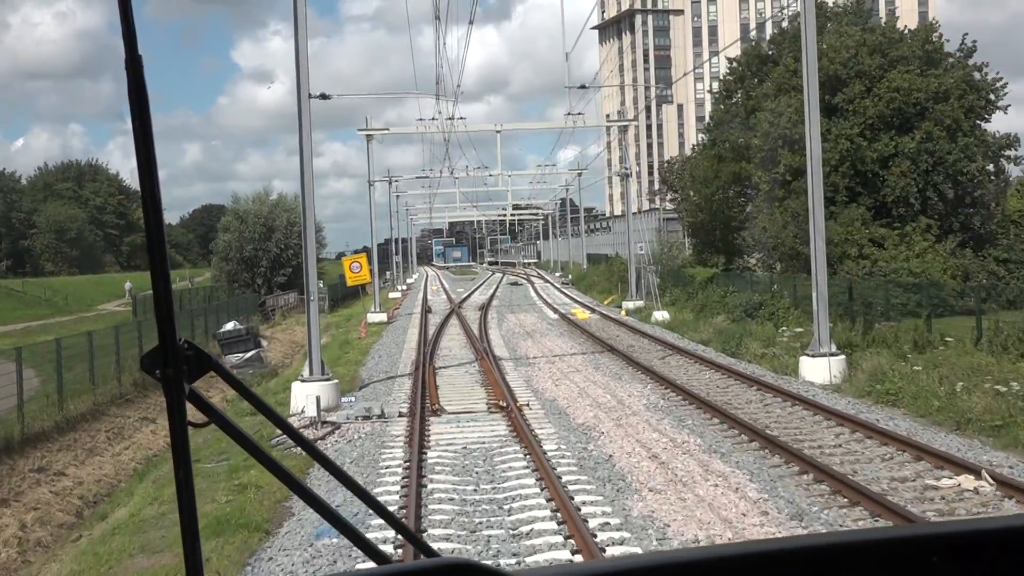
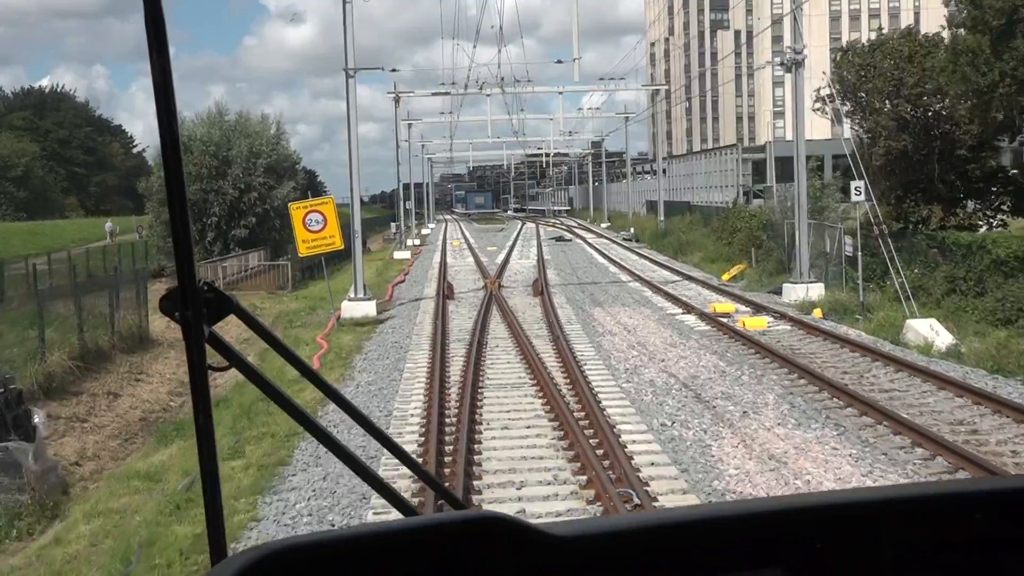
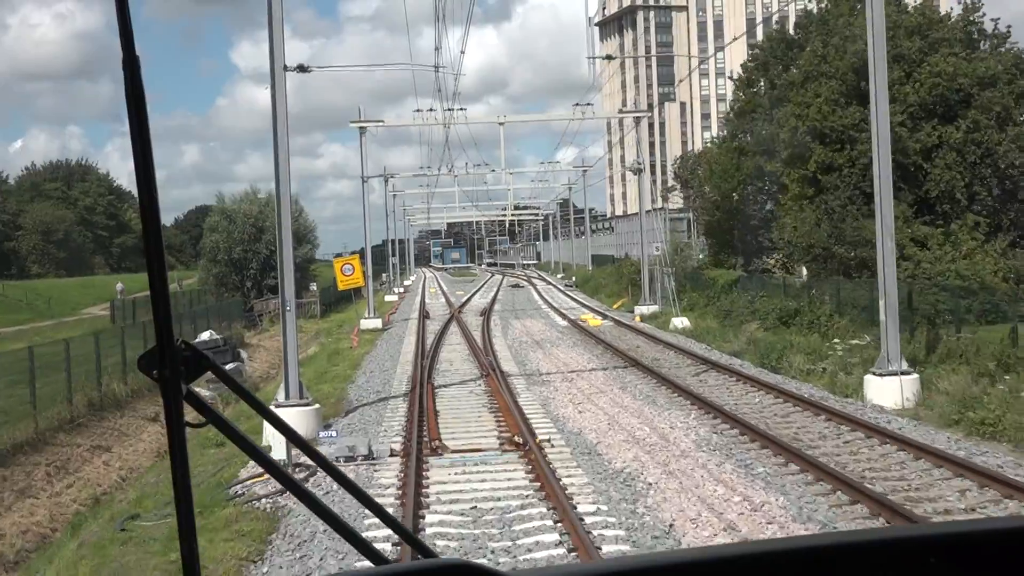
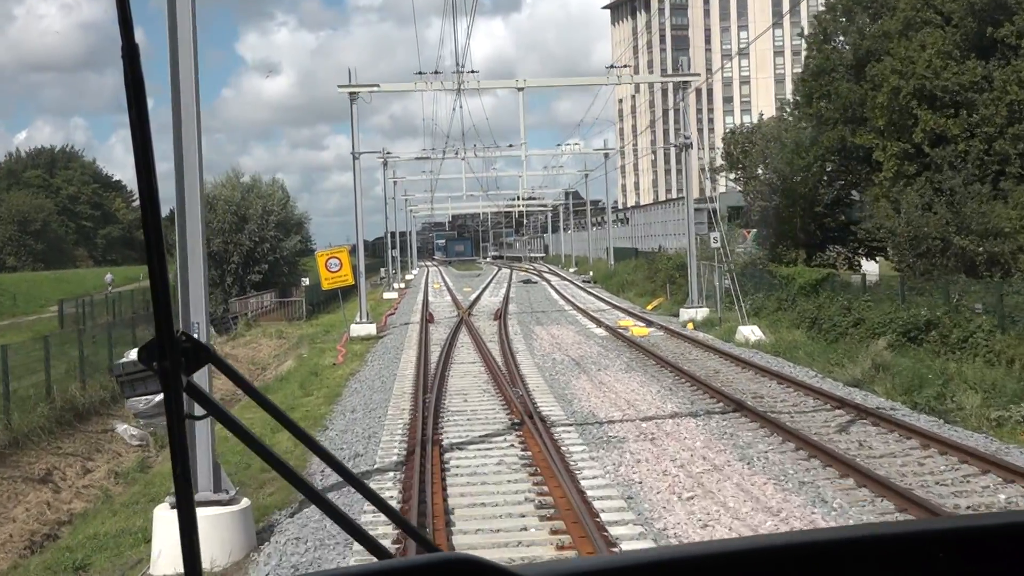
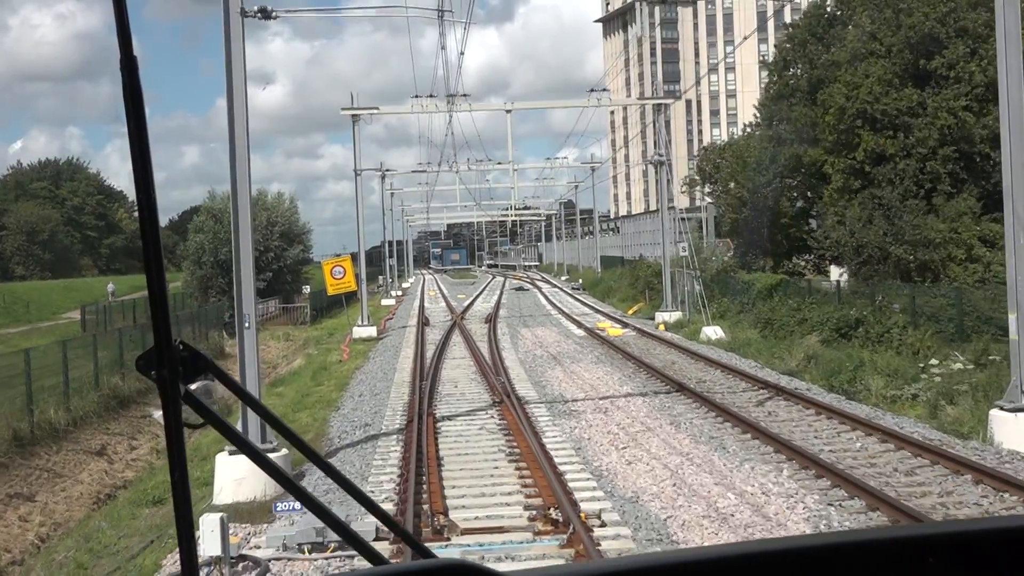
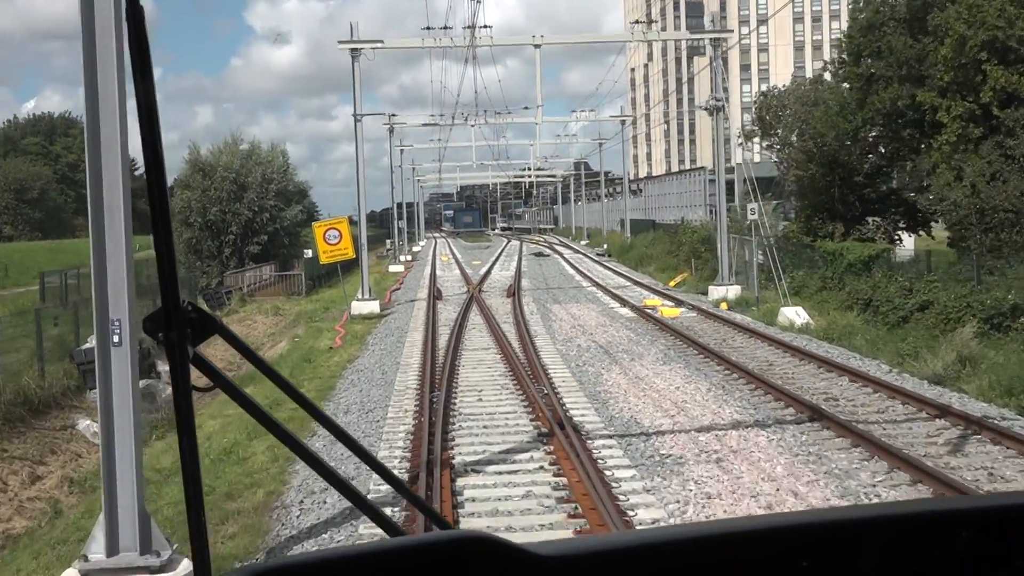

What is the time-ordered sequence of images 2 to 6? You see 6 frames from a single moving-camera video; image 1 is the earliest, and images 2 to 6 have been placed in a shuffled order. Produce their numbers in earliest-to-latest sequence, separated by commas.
3, 5, 4, 6, 2
